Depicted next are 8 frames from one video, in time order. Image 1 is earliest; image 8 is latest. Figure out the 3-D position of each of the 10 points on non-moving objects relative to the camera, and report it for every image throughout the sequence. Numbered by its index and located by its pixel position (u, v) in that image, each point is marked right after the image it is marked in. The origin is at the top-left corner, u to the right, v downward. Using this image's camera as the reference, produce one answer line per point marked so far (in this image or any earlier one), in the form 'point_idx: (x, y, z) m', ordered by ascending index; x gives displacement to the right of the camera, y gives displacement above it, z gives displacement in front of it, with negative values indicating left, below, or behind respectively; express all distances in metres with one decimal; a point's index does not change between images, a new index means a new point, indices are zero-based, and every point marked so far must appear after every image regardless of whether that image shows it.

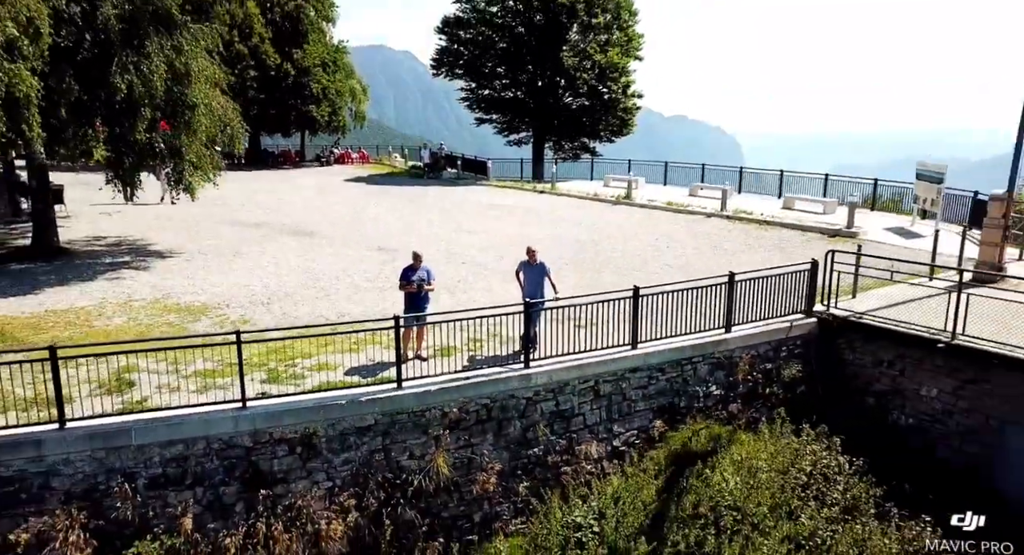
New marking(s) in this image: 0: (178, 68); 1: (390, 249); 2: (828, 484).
0: (-5.1, +3.2, +9.9) m
1: (-2.4, +0.6, +12.6) m
2: (+3.5, -2.3, +7.1) m
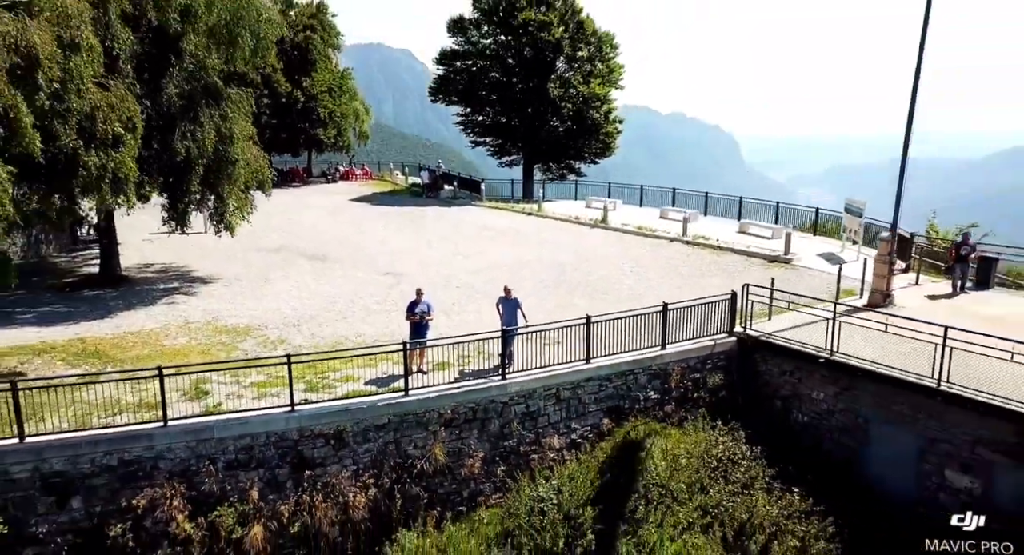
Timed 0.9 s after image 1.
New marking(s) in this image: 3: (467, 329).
0: (-5.3, +2.7, +12.1) m
1: (-2.7, +0.1, +14.8) m
2: (+3.2, -2.7, +9.3) m
3: (-0.8, -0.9, +11.1) m
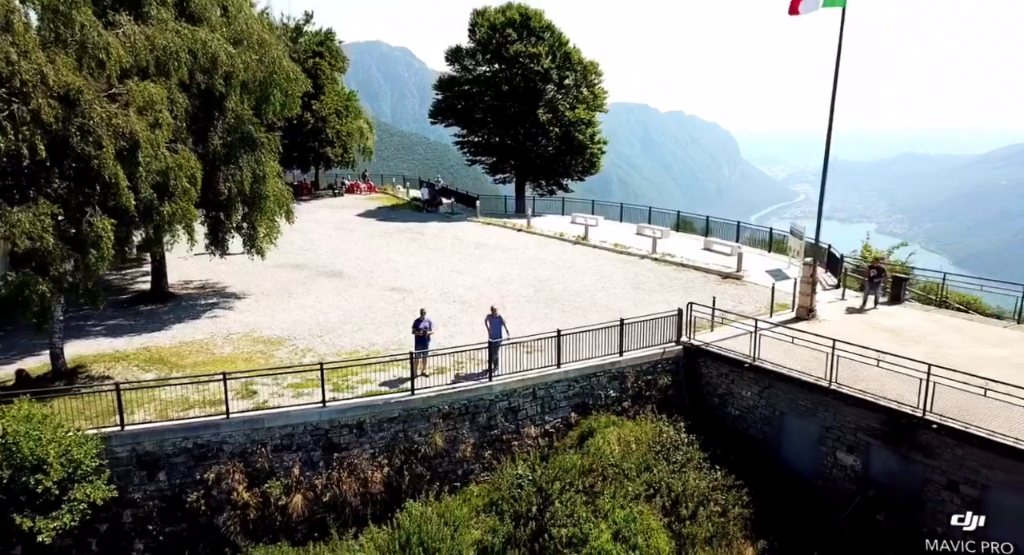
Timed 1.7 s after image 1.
0: (-5.6, +2.3, +14.4) m
1: (-3.0, -0.3, +17.2) m
2: (+2.9, -3.1, +11.7) m
3: (-1.1, -1.3, +13.5) m
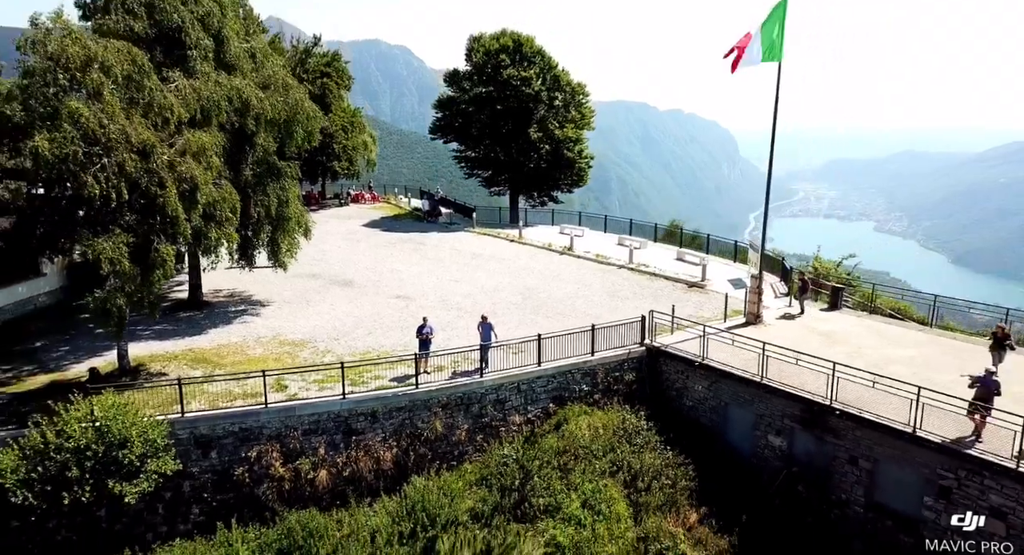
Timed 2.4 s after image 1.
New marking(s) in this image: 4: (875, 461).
0: (-5.9, +2.1, +16.7) m
1: (-3.2, -0.6, +19.5) m
2: (+2.7, -3.4, +14.0) m
3: (-1.3, -1.6, +15.8) m
4: (+6.5, -3.2, +11.5) m
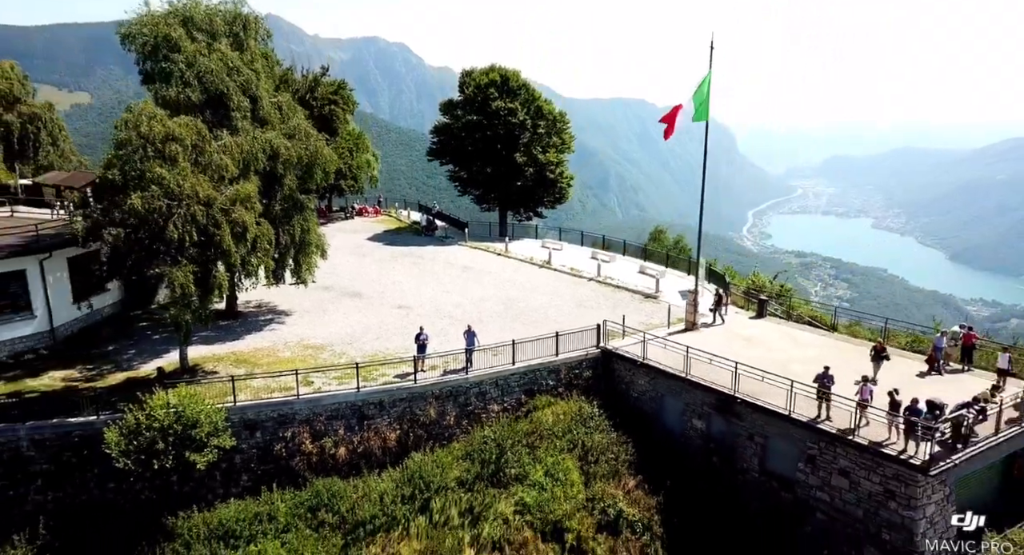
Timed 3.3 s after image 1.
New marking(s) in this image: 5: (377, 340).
0: (-6.5, +1.6, +20.3) m
1: (-3.8, -1.0, +23.0) m
2: (+2.1, -3.9, +17.6) m
3: (-1.9, -2.0, +19.3) m
4: (+5.9, -3.7, +15.1) m
5: (-4.2, -1.9, +19.9) m
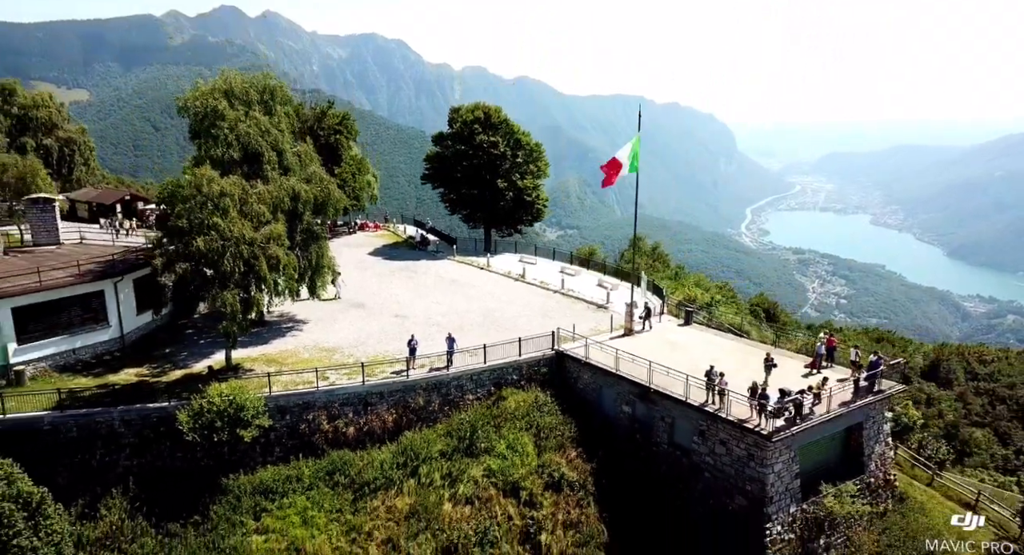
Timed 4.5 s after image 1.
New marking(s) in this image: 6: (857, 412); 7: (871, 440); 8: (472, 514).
0: (-7.5, +1.0, +25.2) m
1: (-4.8, -1.6, +28.0) m
2: (+1.1, -4.5, +22.6) m
3: (-2.9, -2.6, +24.3) m
4: (+4.9, -4.3, +20.1) m
5: (-5.2, -2.5, +24.9) m
6: (+10.1, -3.9, +19.0) m
7: (+10.9, -4.9, +19.6) m
8: (-1.1, -7.0, +19.0) m
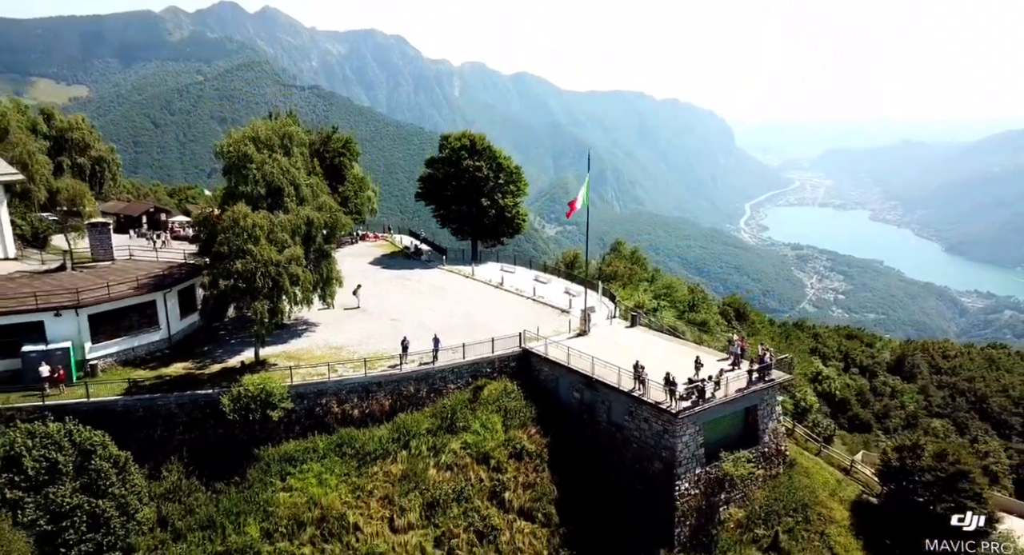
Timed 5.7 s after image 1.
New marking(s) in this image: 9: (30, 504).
0: (-8.6, +0.5, +30.5) m
1: (-5.9, -2.1, +33.3) m
2: (0.0, -5.0, +27.9) m
3: (-4.0, -3.2, +29.6) m
4: (+3.8, -4.9, +25.5) m
5: (-6.3, -3.0, +30.2) m
6: (+9.0, -4.4, +24.4) m
7: (+9.7, -5.4, +24.9) m
8: (-2.3, -7.5, +24.4) m
9: (-14.6, -6.9, +19.8) m
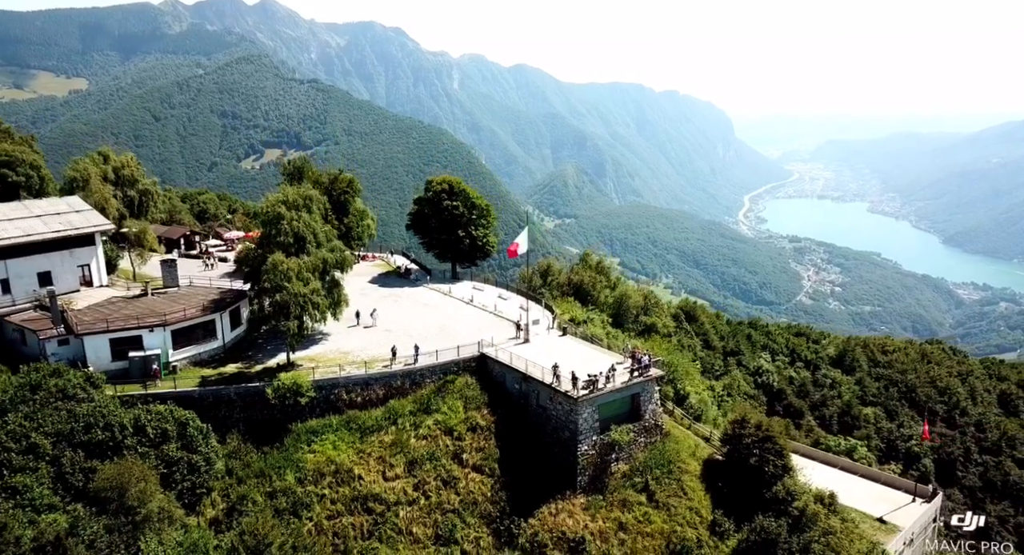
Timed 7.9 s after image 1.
0: (-11.0, -1.0, +41.2) m
1: (-8.4, -3.5, +44.1) m
2: (-2.4, -6.5, +38.7) m
3: (-6.4, -4.6, +40.4) m
4: (+1.4, -6.3, +36.2) m
5: (-8.7, -4.4, +41.0) m
6: (+6.6, -5.9, +35.2) m
7: (+7.3, -6.9, +35.7) m
8: (-4.7, -9.0, +35.2) m
9: (-17.0, -8.4, +30.6) m
